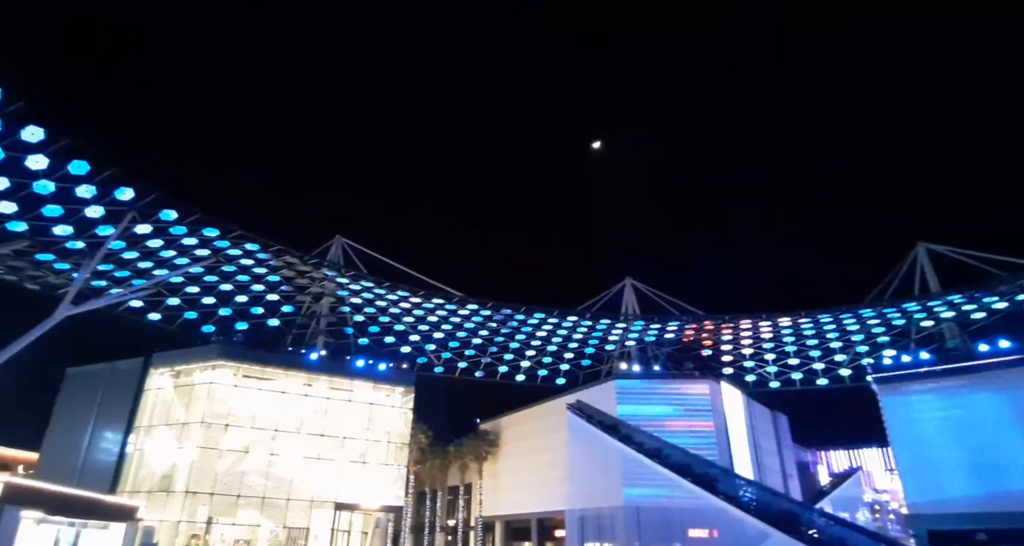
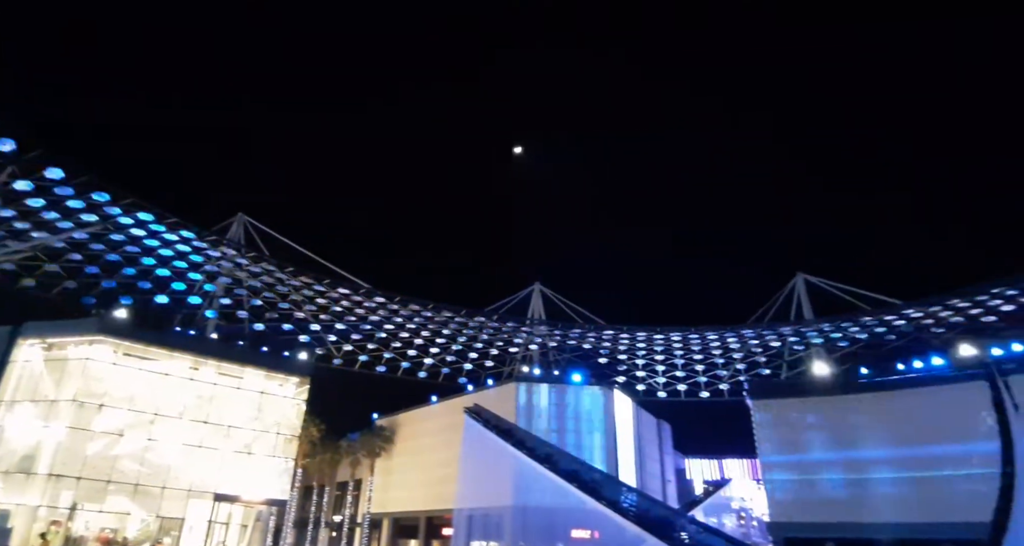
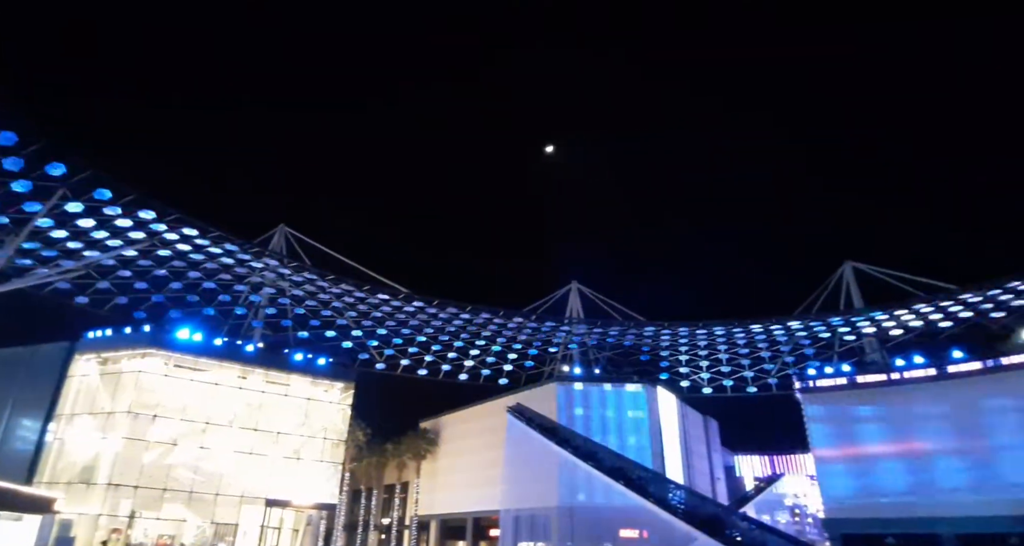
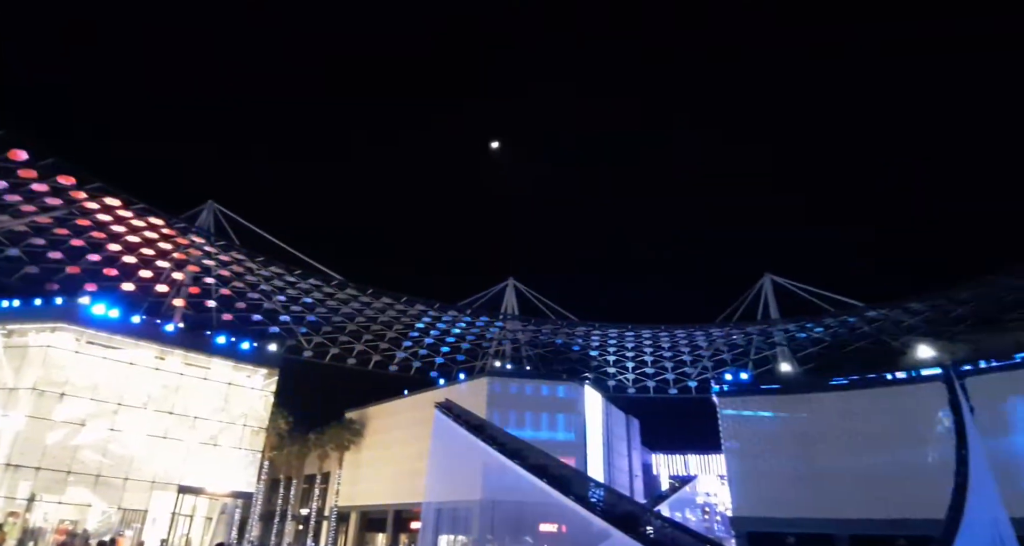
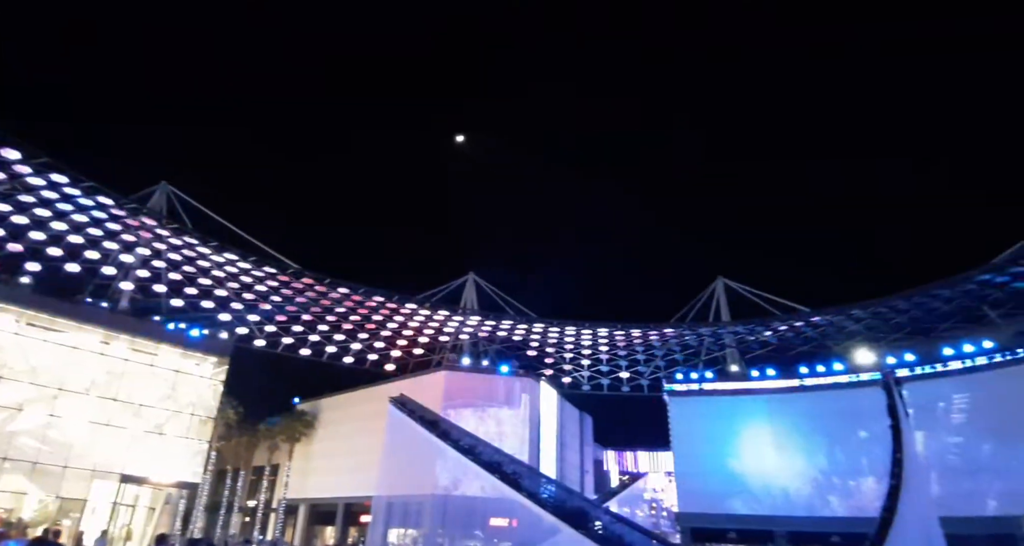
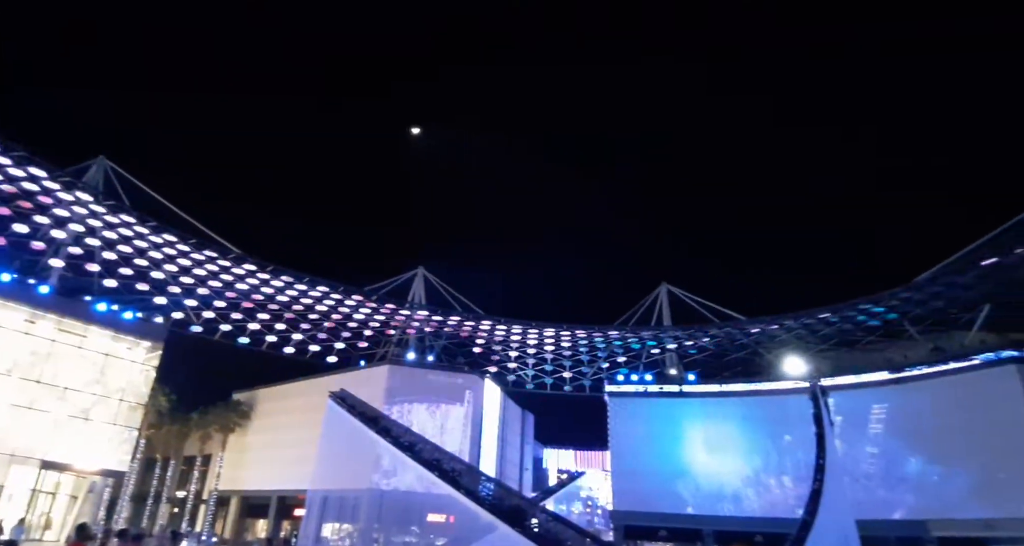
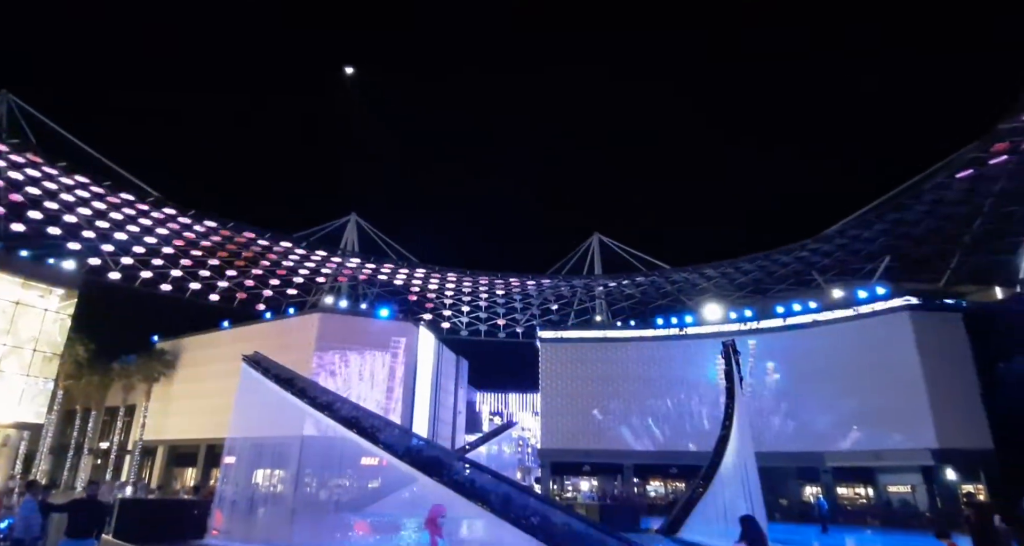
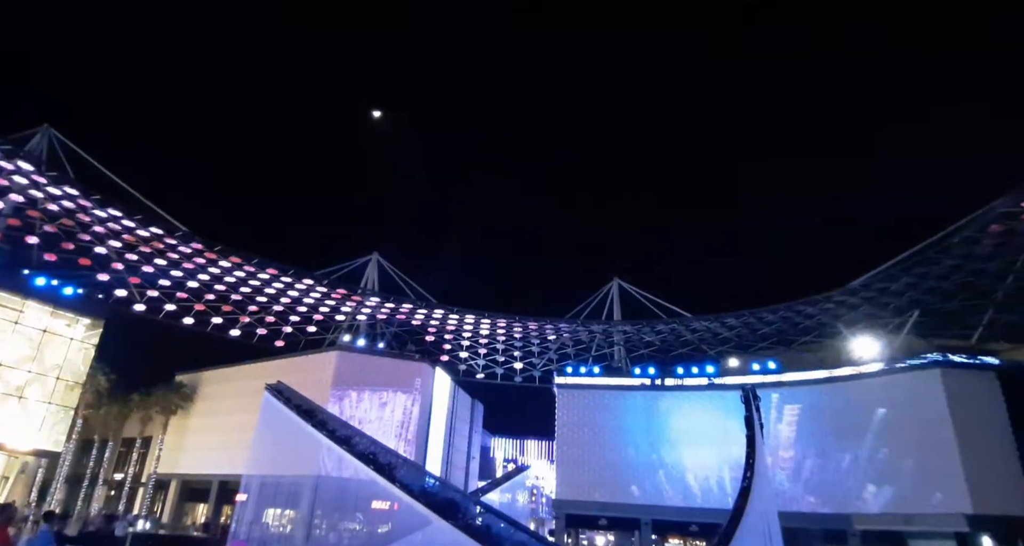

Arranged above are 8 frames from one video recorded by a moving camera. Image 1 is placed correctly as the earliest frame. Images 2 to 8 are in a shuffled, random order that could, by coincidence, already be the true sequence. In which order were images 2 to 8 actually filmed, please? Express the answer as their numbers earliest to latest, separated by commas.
3, 2, 4, 5, 6, 8, 7
